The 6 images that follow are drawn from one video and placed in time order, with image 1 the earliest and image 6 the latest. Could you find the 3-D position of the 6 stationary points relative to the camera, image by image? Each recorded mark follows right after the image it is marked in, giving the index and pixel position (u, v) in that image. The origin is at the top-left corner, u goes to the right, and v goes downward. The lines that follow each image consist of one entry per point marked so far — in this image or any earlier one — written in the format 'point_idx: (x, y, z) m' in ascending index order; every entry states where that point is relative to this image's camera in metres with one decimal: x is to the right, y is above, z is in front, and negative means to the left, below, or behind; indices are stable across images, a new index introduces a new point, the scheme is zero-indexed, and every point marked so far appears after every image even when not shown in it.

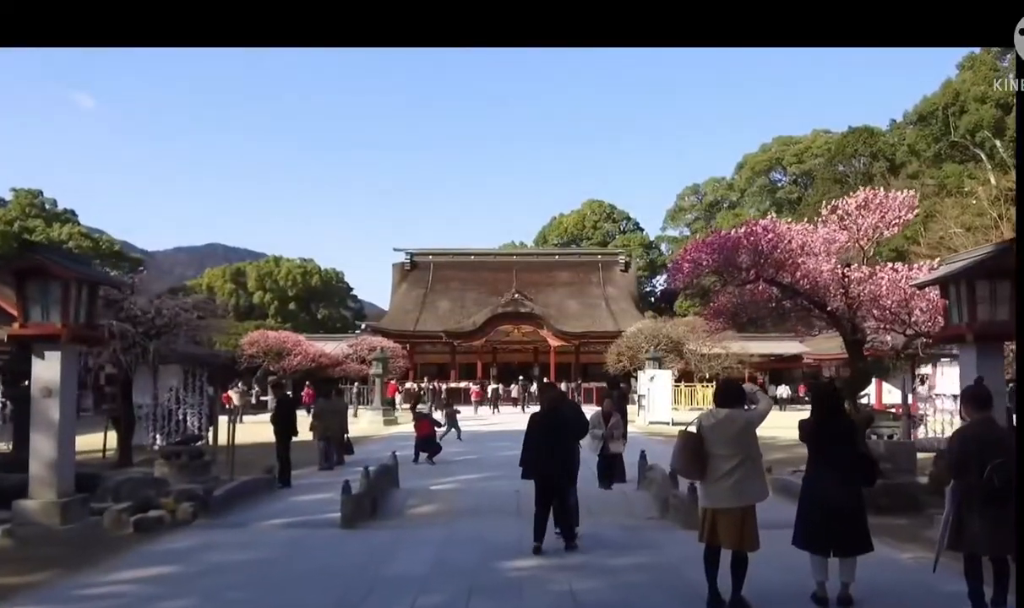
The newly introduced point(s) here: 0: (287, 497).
0: (-2.6, -2.3, +10.5) m
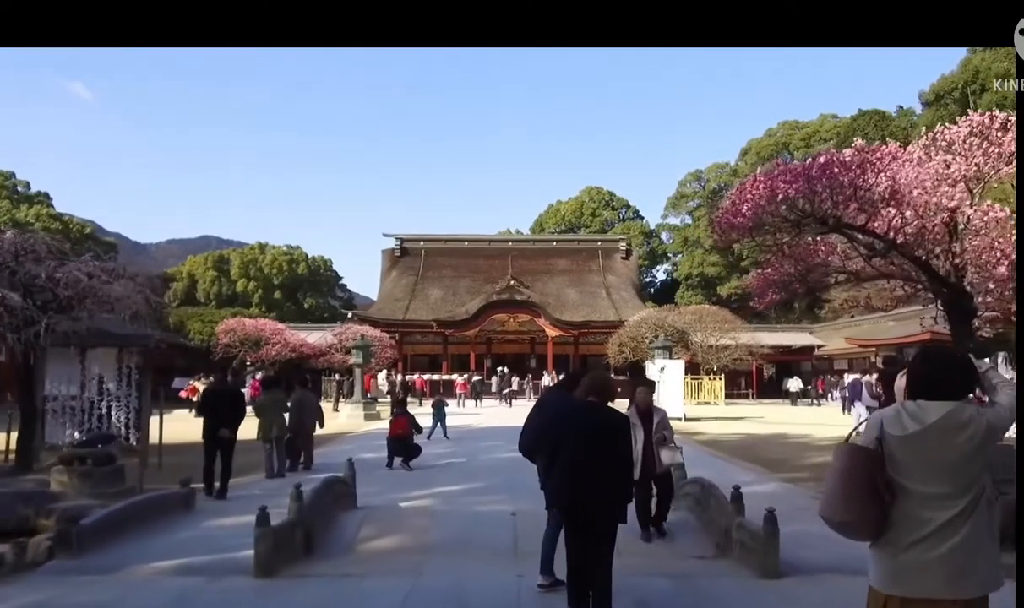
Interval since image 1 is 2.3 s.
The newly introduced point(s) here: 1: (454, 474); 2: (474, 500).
0: (-2.7, -1.9, +7.8) m
1: (-0.7, -2.1, +11.2) m
2: (-0.4, -1.9, +8.7) m
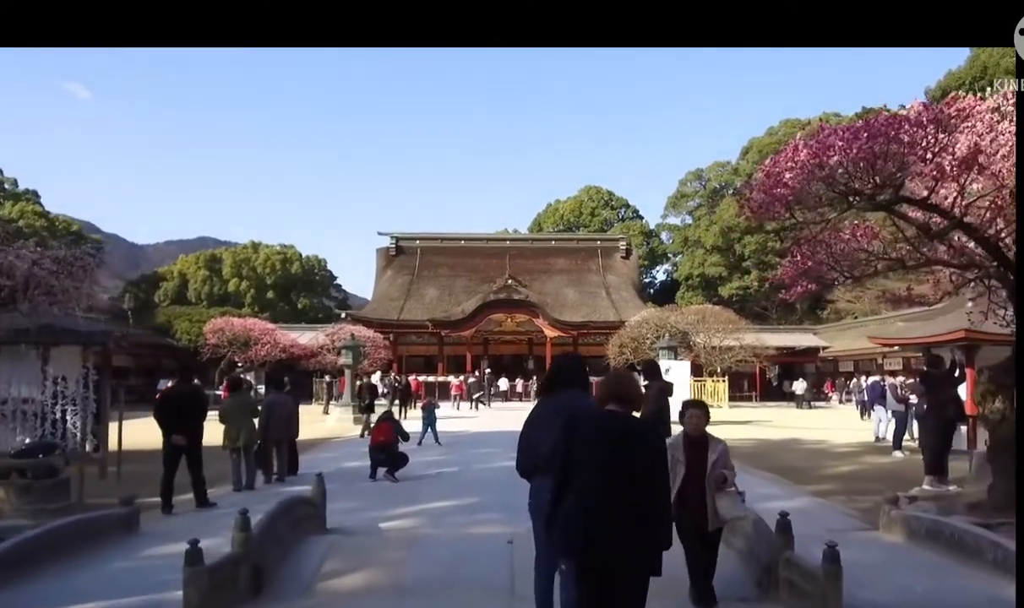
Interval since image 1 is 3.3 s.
0: (-2.7, -1.8, +6.7) m
1: (-0.8, -2.0, +10.0) m
2: (-0.4, -1.8, +7.6) m
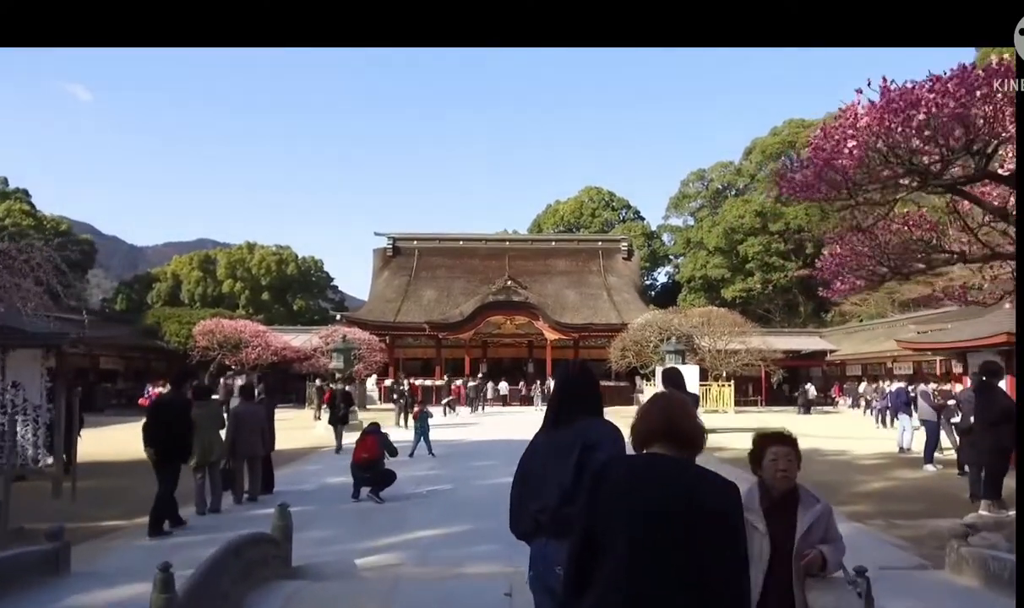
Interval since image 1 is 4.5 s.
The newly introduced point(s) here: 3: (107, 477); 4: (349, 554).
0: (-2.7, -1.8, +5.6) m
1: (-0.8, -2.0, +8.9) m
2: (-0.4, -1.8, +6.5) m
3: (-5.1, -2.2, +11.4) m
4: (-1.2, -1.8, +6.6) m
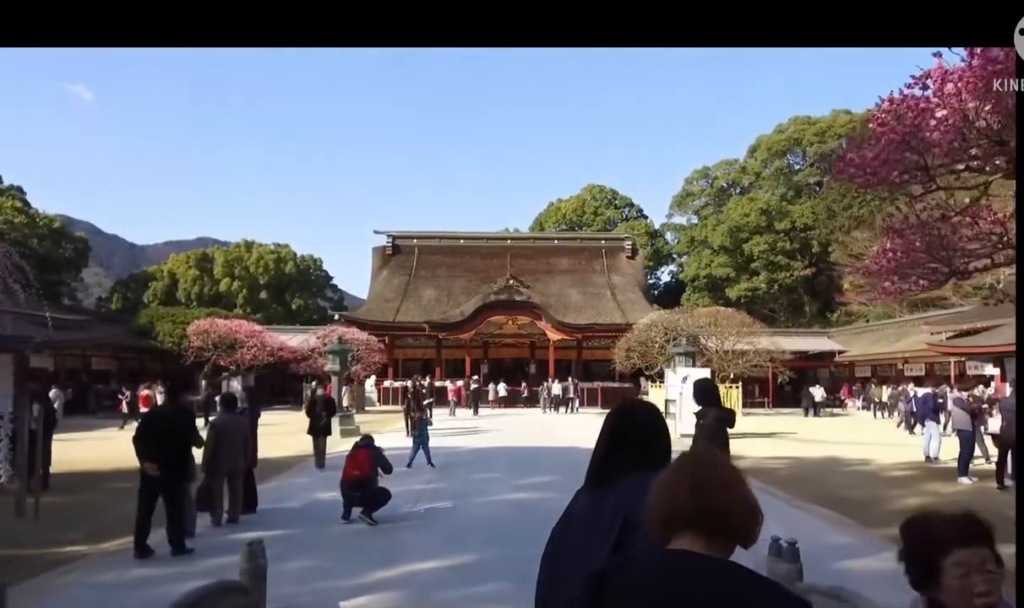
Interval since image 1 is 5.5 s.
0: (-2.6, -1.8, +4.7) m
1: (-0.7, -2.0, +8.0) m
2: (-0.3, -1.8, +5.6) m
3: (-5.1, -2.2, +10.5) m
4: (-1.1, -1.8, +5.7) m
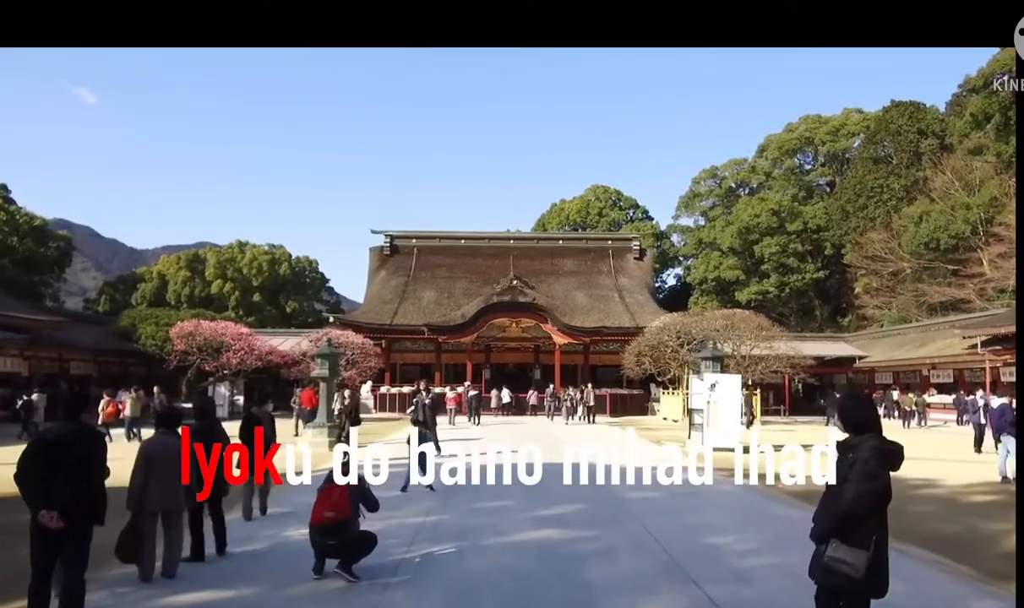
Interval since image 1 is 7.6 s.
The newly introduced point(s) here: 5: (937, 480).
0: (-2.5, -1.7, +2.6) m
1: (-0.5, -1.9, +6.0) m
2: (-0.2, -1.7, +3.5) m
3: (-4.9, -2.1, +8.5) m
4: (-1.0, -1.7, +3.6) m
5: (+6.2, -2.6, +13.1) m
